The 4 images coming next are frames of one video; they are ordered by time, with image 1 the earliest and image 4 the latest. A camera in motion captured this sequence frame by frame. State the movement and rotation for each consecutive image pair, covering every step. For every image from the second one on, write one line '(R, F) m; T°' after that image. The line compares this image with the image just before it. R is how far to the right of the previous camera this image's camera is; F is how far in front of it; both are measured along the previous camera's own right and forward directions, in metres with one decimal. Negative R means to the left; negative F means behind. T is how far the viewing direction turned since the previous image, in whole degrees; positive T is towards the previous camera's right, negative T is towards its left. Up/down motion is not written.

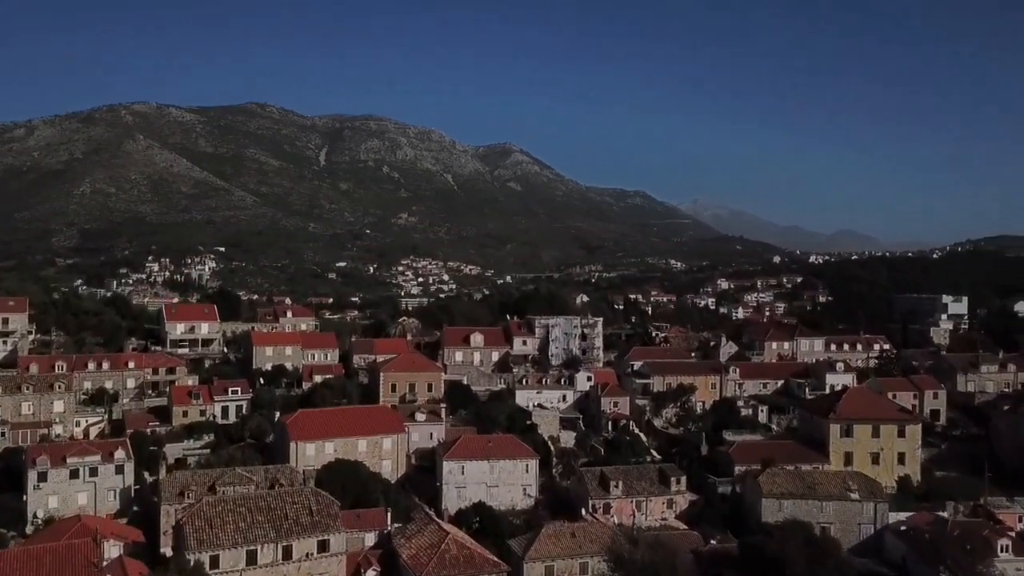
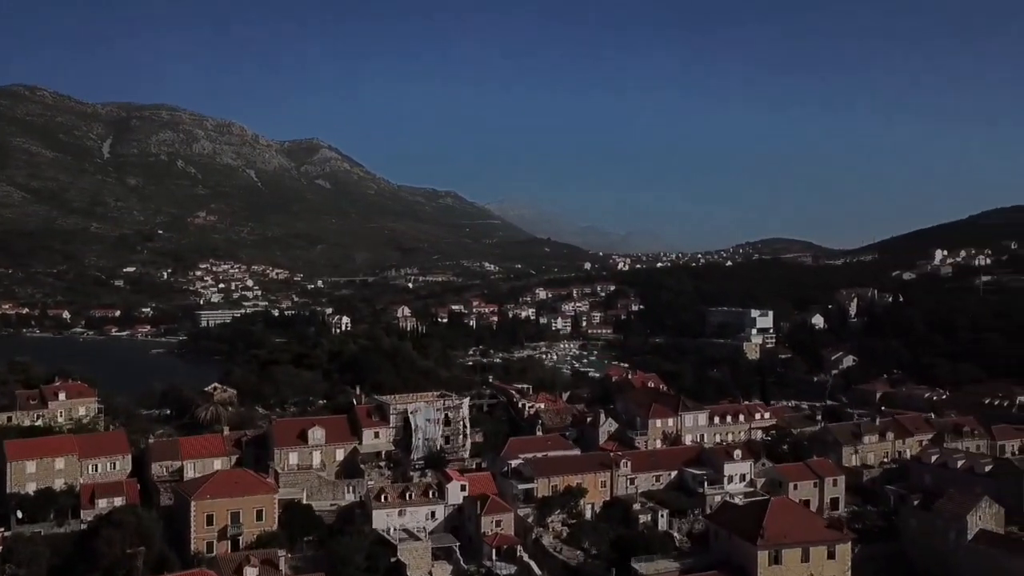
(-0.6, +2.7) m; +13°
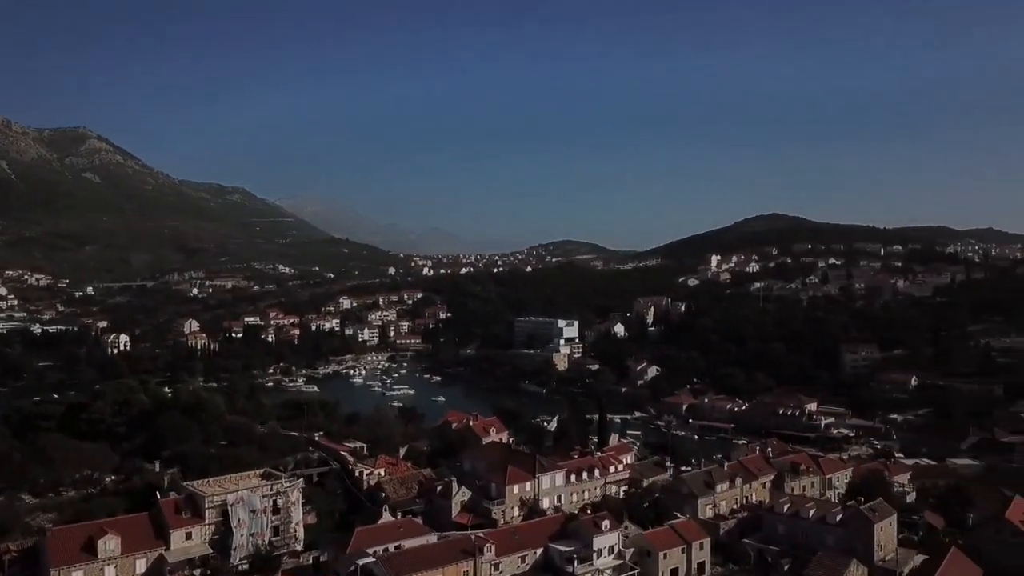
(-0.7, +1.7) m; +14°
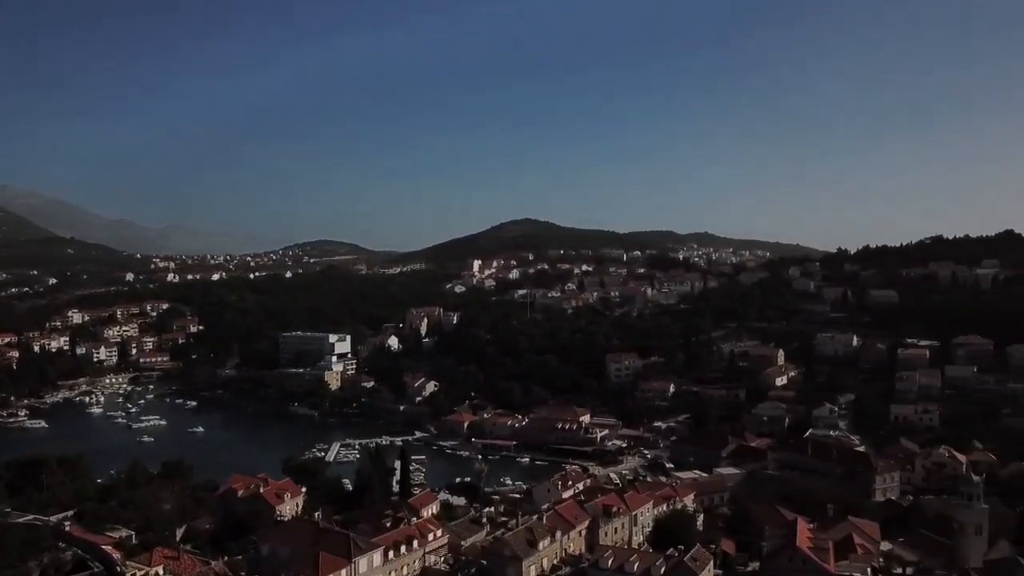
(-0.8, +1.5) m; +17°
